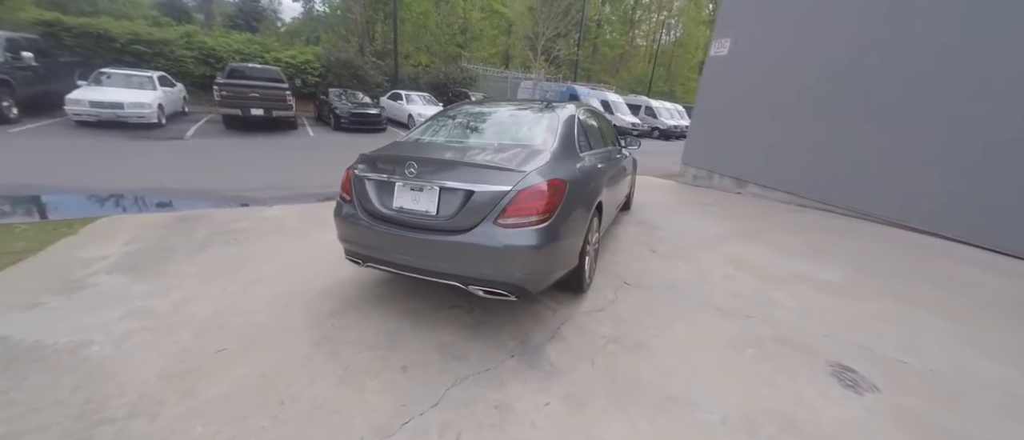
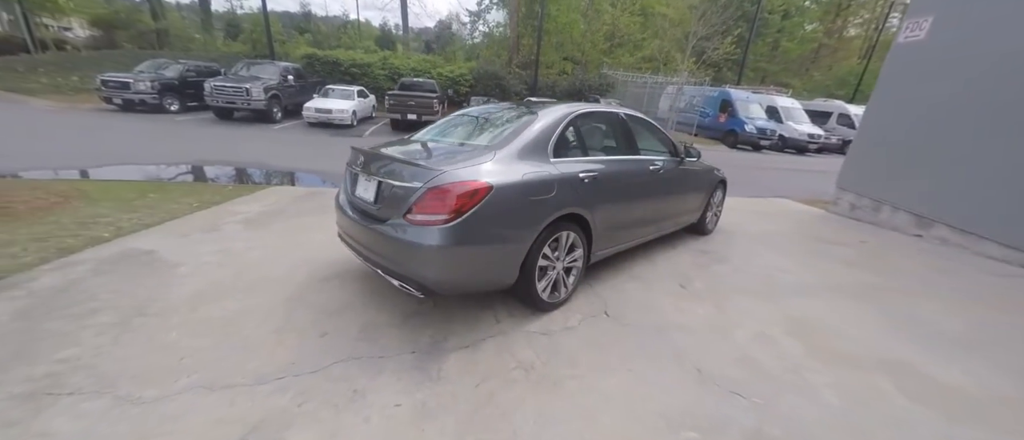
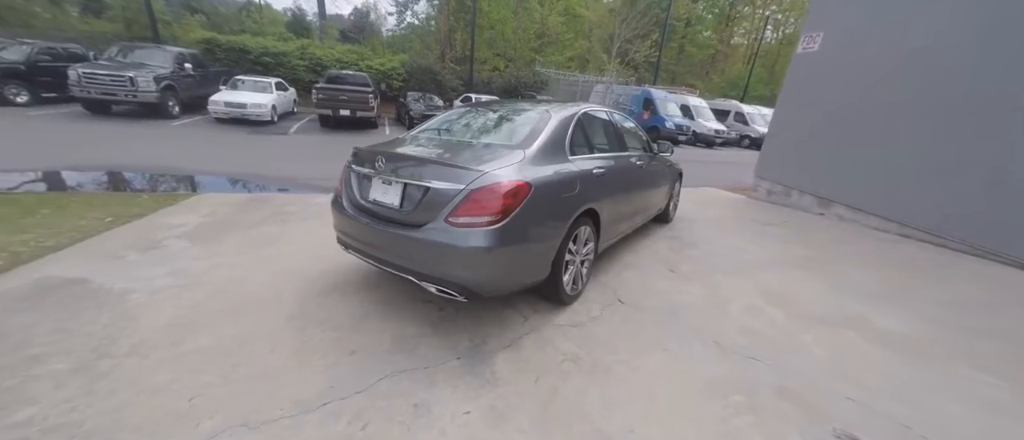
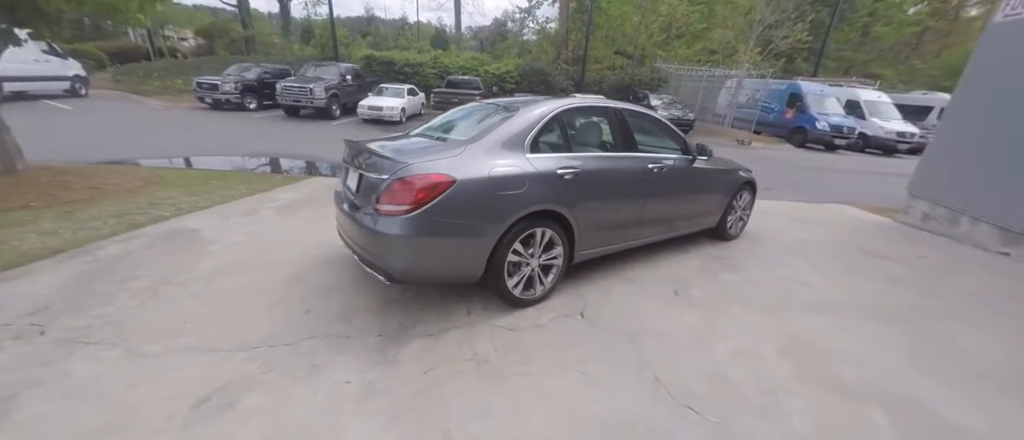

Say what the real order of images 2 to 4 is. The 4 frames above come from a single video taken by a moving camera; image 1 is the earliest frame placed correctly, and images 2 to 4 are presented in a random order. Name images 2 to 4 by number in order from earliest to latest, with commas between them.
3, 2, 4
